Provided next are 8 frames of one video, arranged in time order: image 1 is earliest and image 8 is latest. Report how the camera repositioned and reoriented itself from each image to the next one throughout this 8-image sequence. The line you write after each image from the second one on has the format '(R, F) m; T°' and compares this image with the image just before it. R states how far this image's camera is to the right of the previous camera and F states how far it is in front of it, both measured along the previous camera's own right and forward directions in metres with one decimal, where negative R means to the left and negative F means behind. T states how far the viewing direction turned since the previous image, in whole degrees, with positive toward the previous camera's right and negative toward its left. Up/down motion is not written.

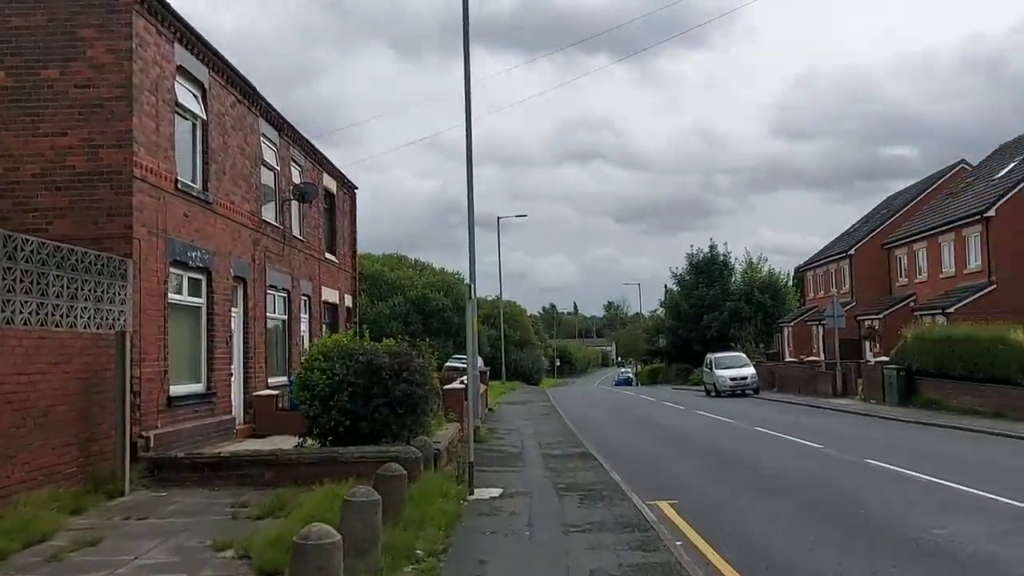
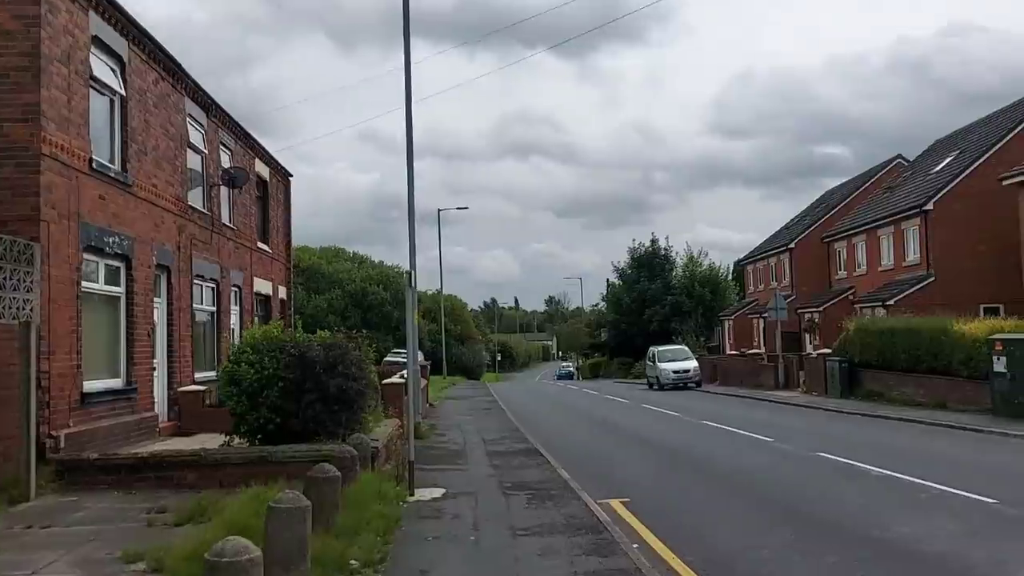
(0.0, +0.7) m; +4°
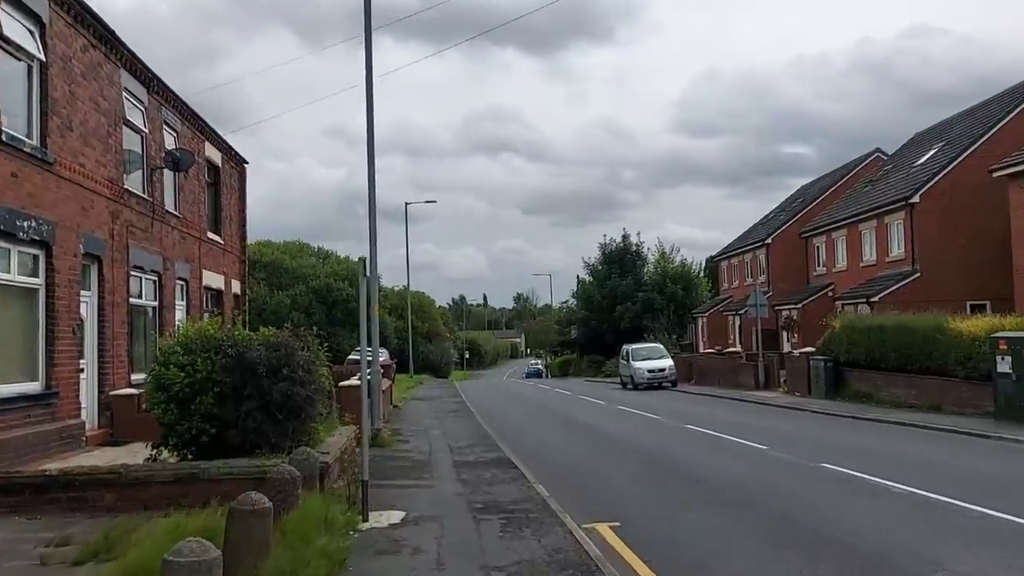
(0.0, +1.5) m; +2°
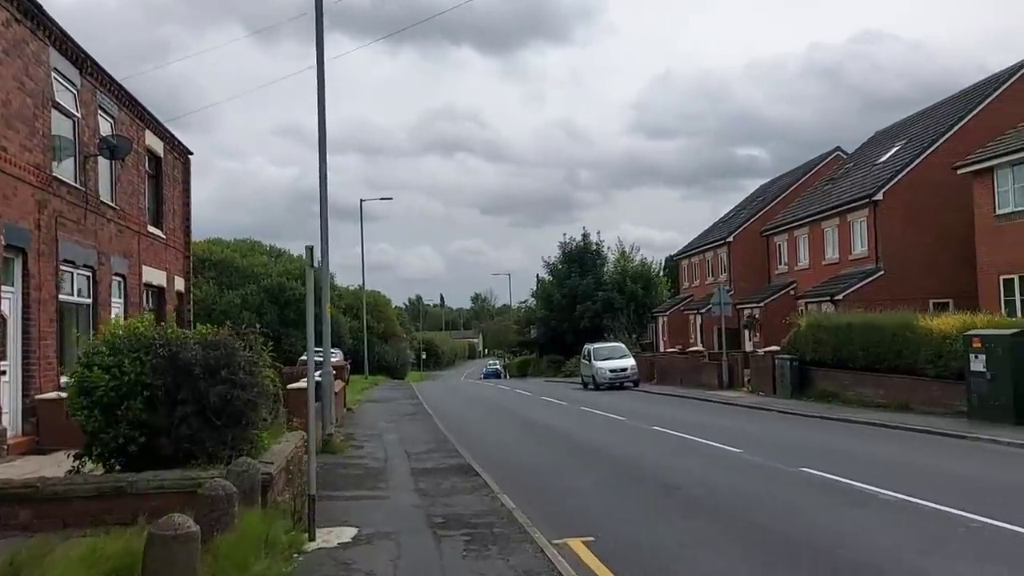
(-0.1, +0.8) m; +3°
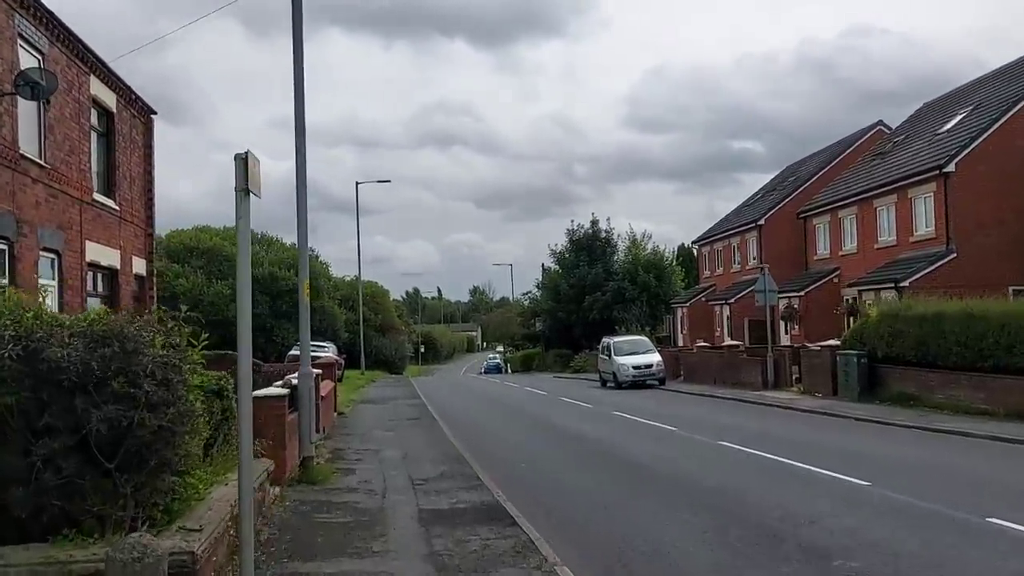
(-0.5, +3.5) m; 0°
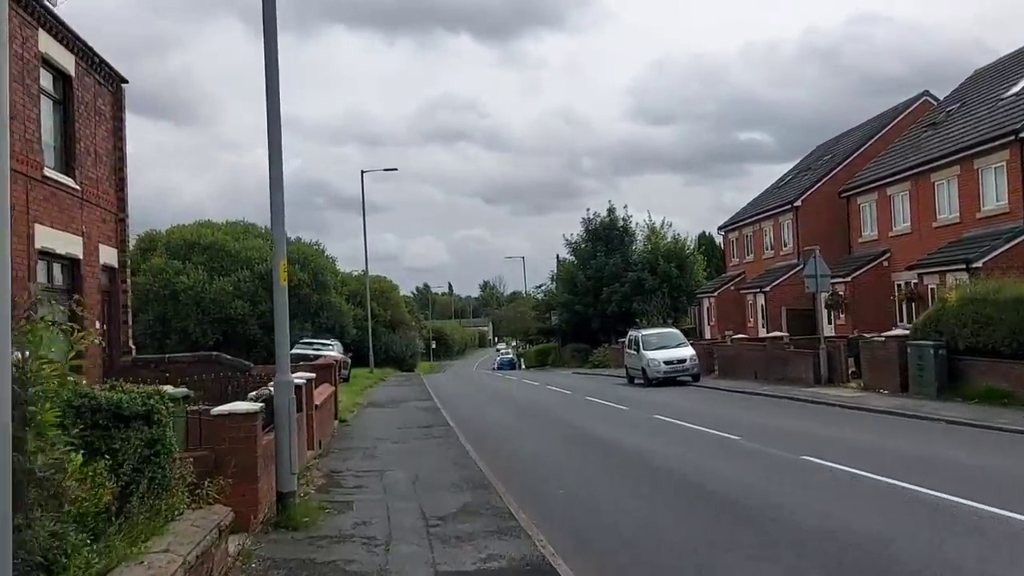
(-0.3, +2.6) m; -1°
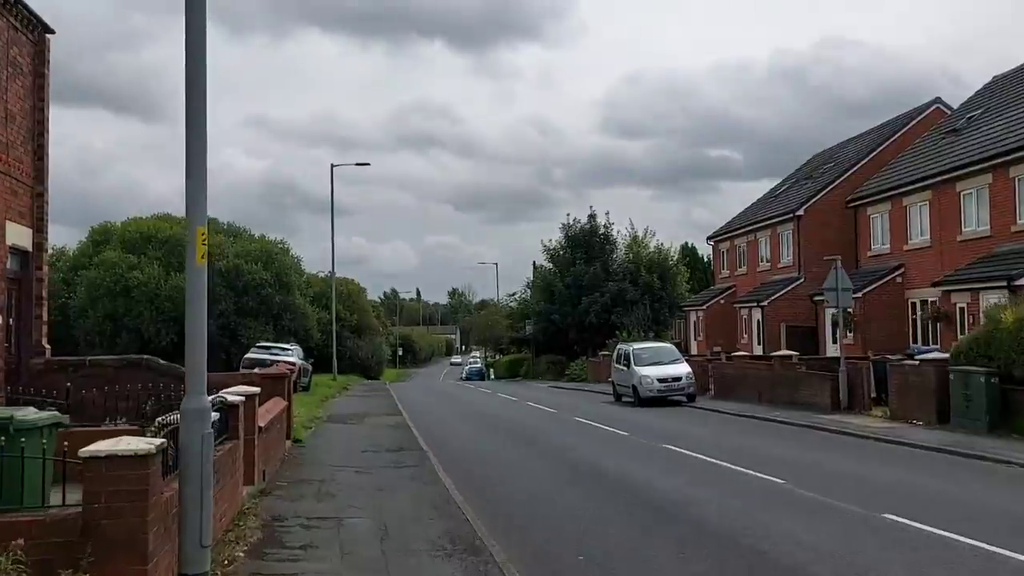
(-0.4, +2.6) m; +2°
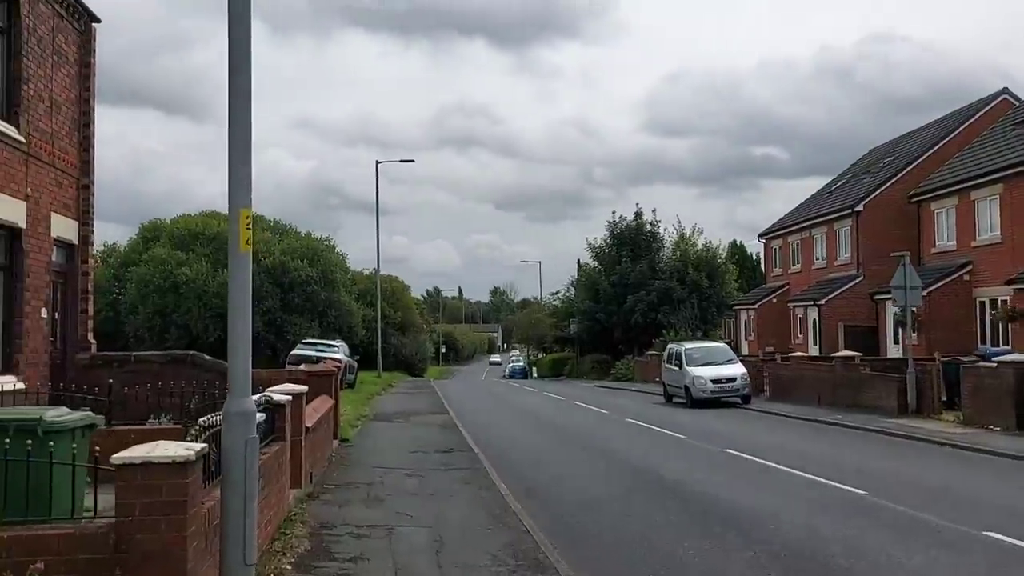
(-0.2, +0.6) m; -3°
